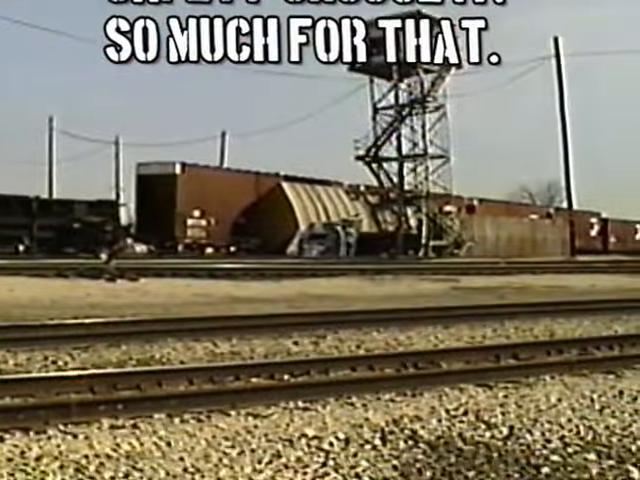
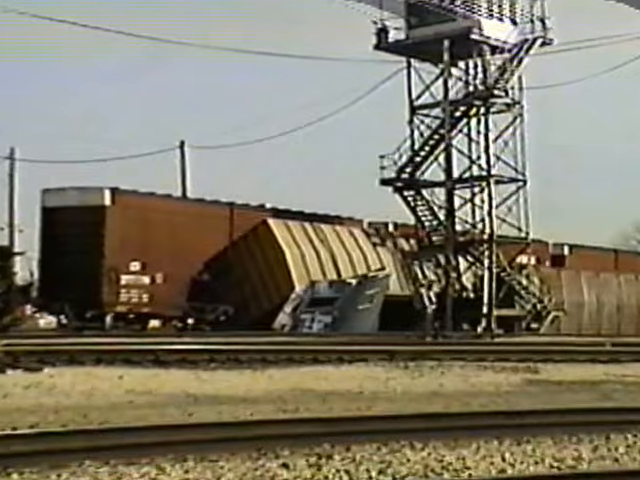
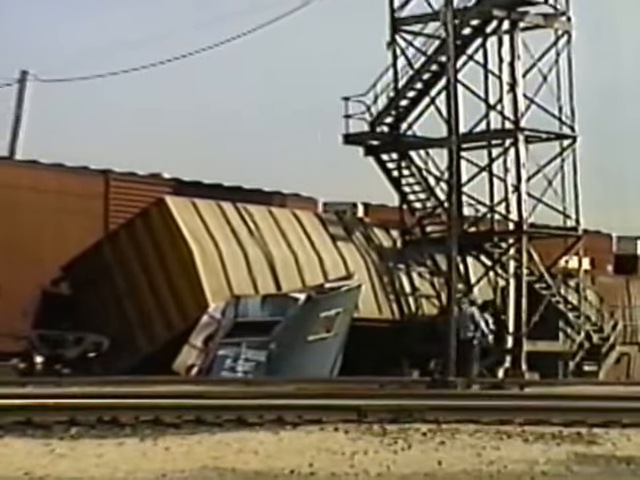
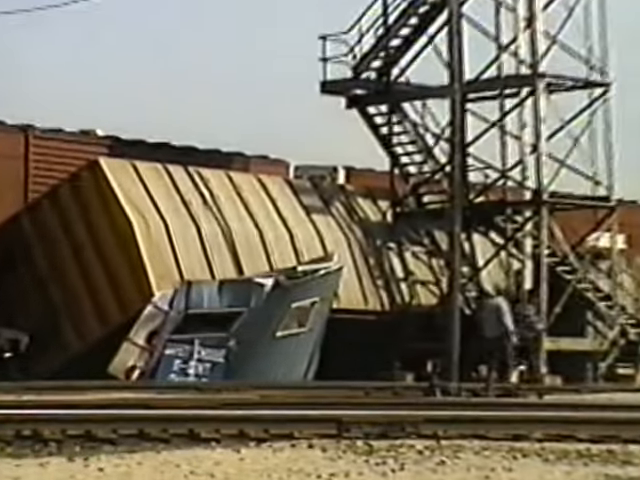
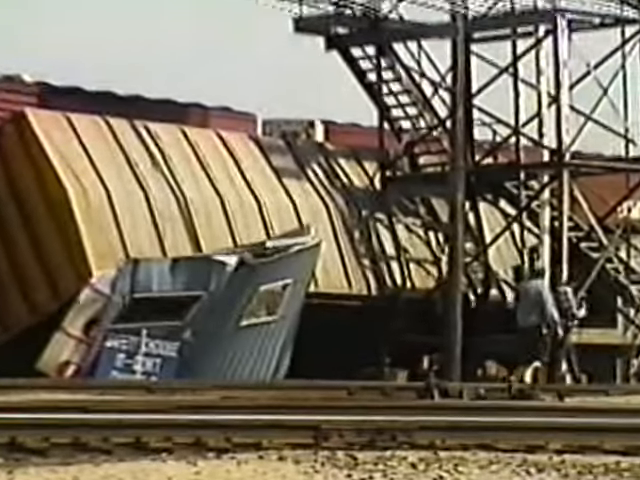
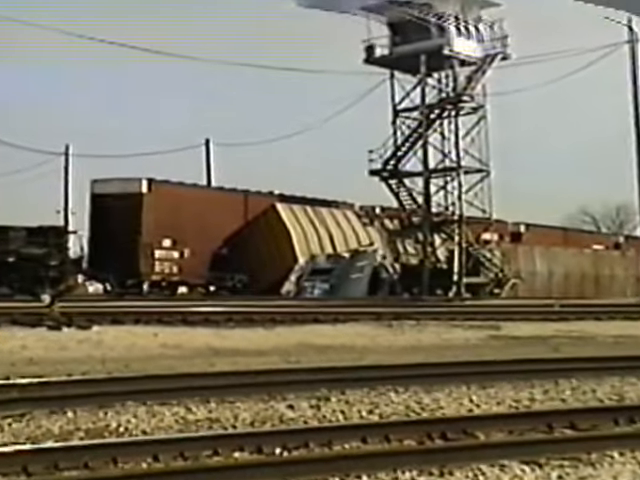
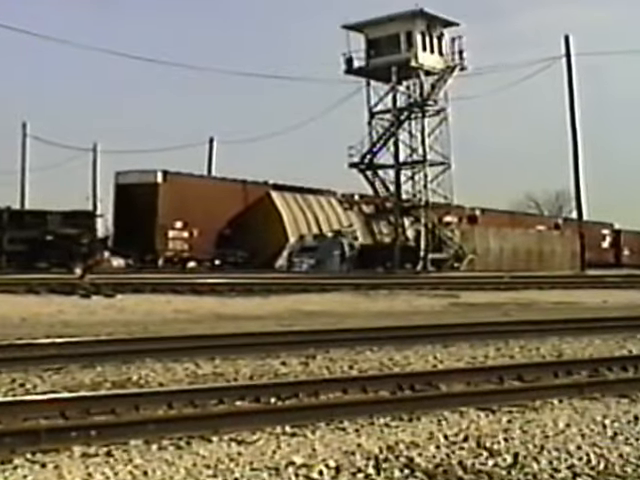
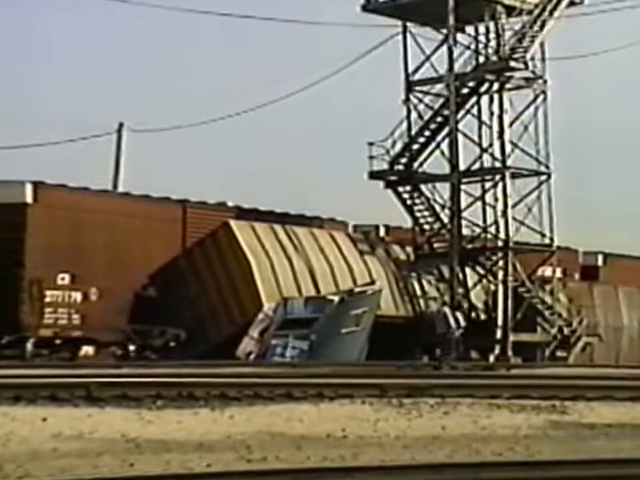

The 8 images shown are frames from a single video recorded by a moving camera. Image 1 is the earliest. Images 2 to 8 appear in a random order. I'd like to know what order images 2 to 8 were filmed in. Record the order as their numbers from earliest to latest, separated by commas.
7, 6, 2, 8, 3, 4, 5
